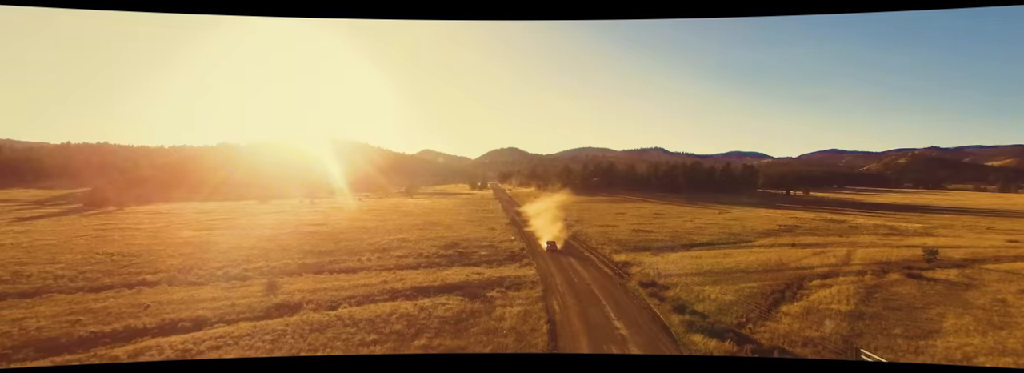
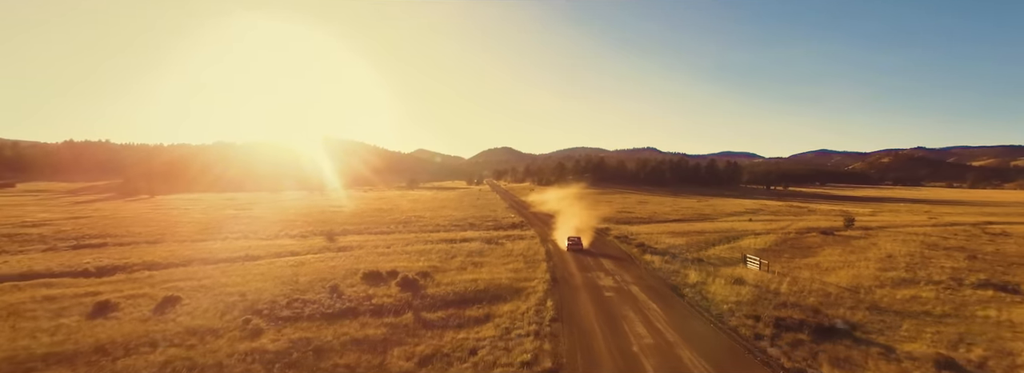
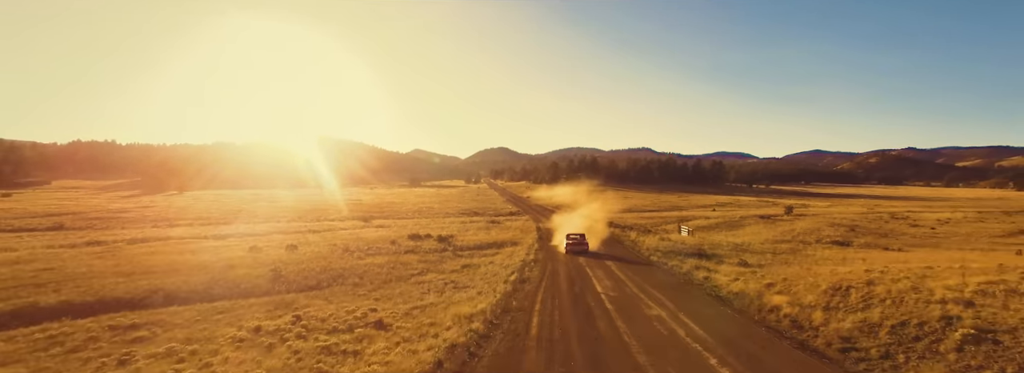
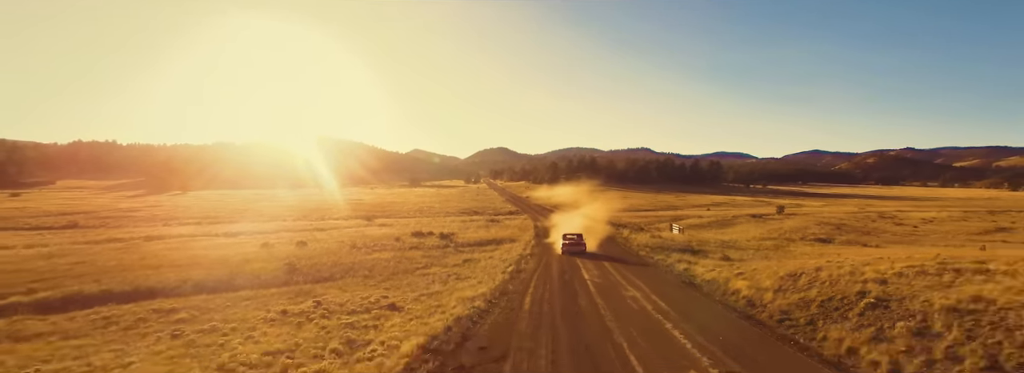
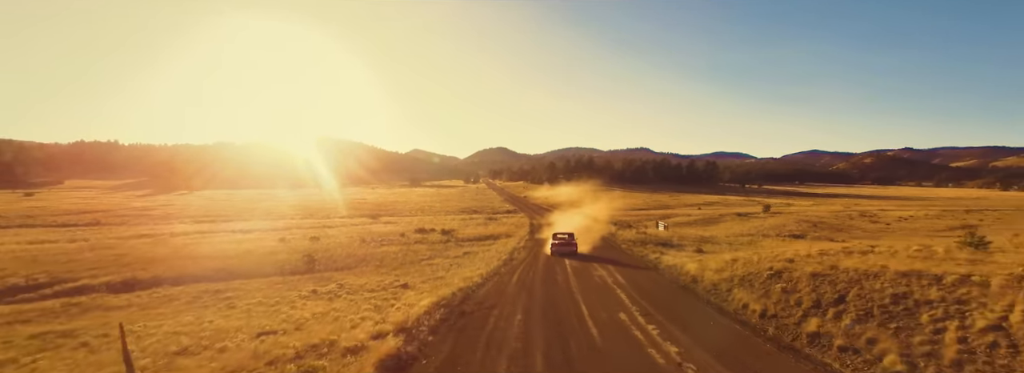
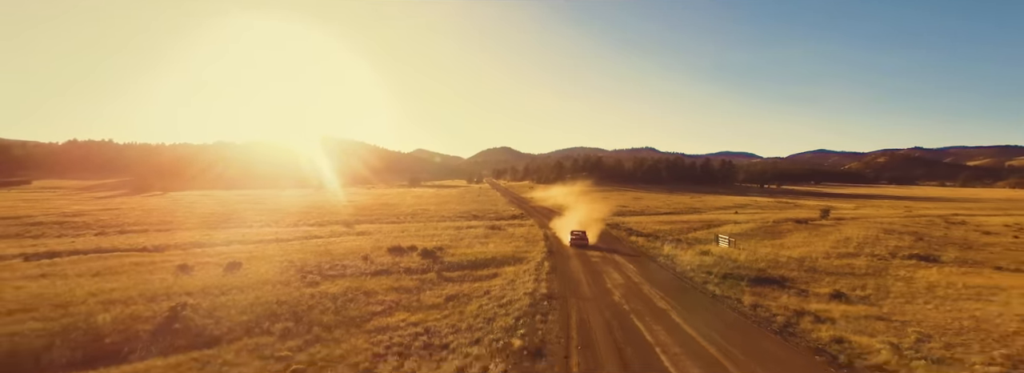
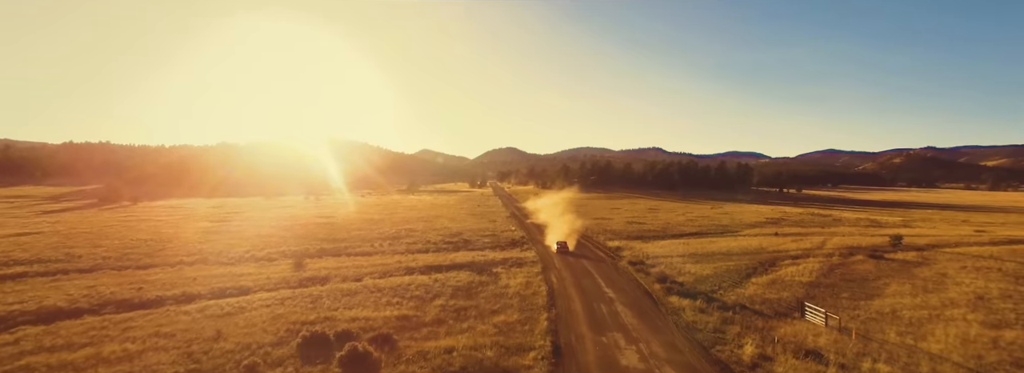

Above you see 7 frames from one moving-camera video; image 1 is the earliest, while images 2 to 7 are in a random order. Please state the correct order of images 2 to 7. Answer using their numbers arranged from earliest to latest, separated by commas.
7, 2, 6, 3, 4, 5
